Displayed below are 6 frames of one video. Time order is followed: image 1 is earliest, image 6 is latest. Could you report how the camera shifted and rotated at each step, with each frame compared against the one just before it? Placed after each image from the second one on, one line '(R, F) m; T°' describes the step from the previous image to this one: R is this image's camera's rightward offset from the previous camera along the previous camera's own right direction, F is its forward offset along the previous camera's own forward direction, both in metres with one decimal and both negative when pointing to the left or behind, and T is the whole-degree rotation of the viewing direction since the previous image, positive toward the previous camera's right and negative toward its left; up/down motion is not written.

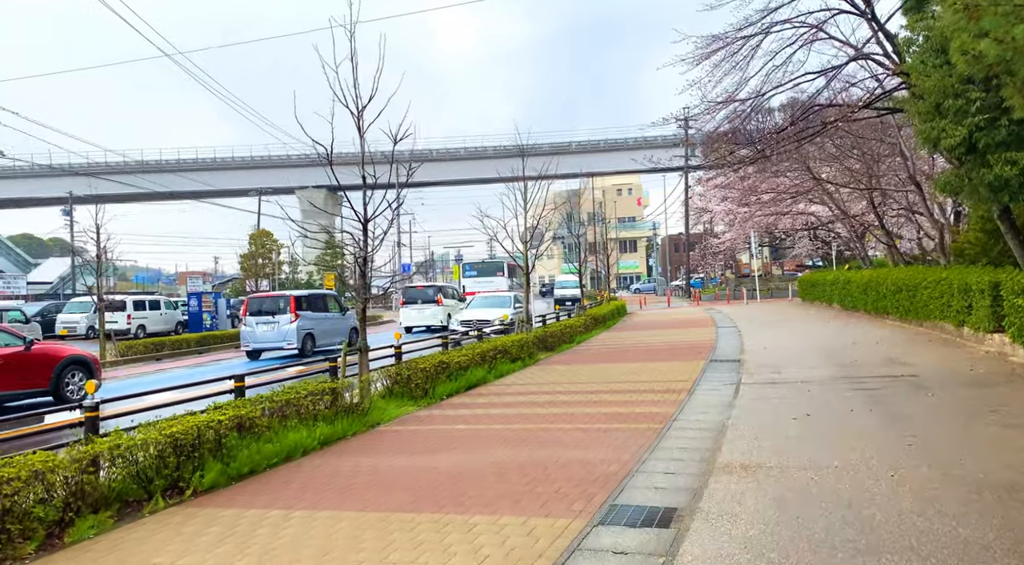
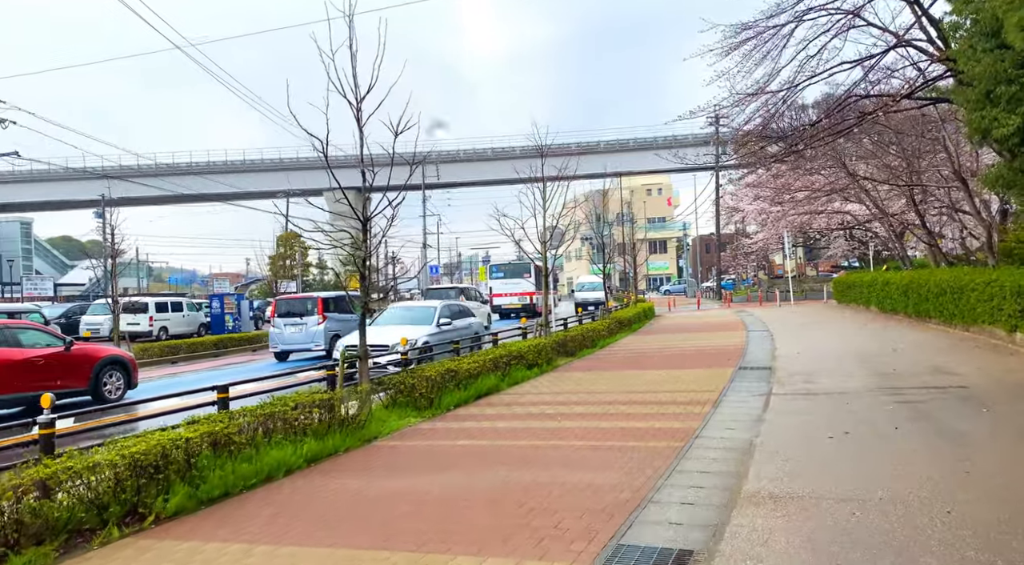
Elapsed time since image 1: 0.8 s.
(+0.2, +0.7) m; -2°
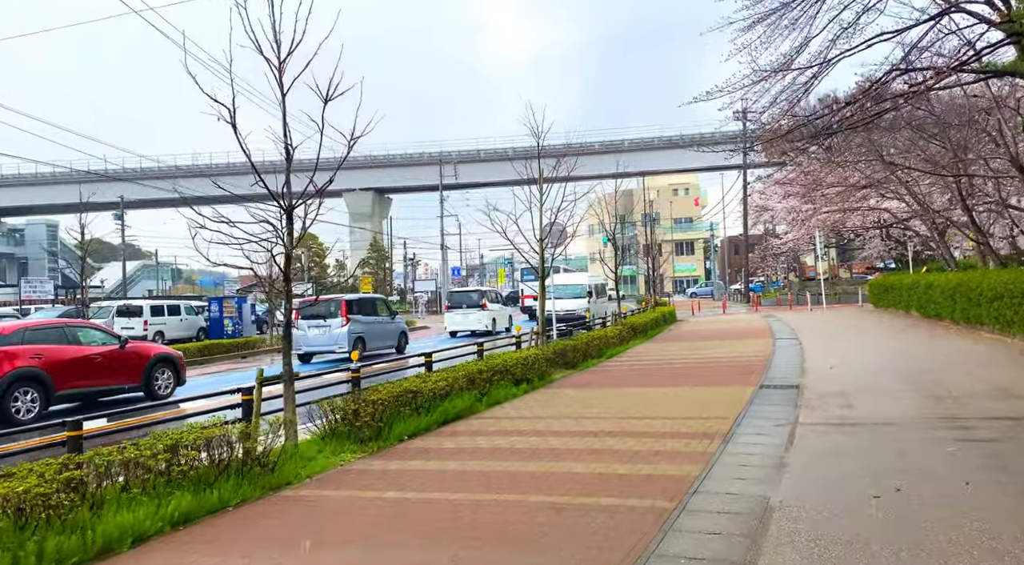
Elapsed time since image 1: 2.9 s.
(+0.6, +1.7) m; -2°
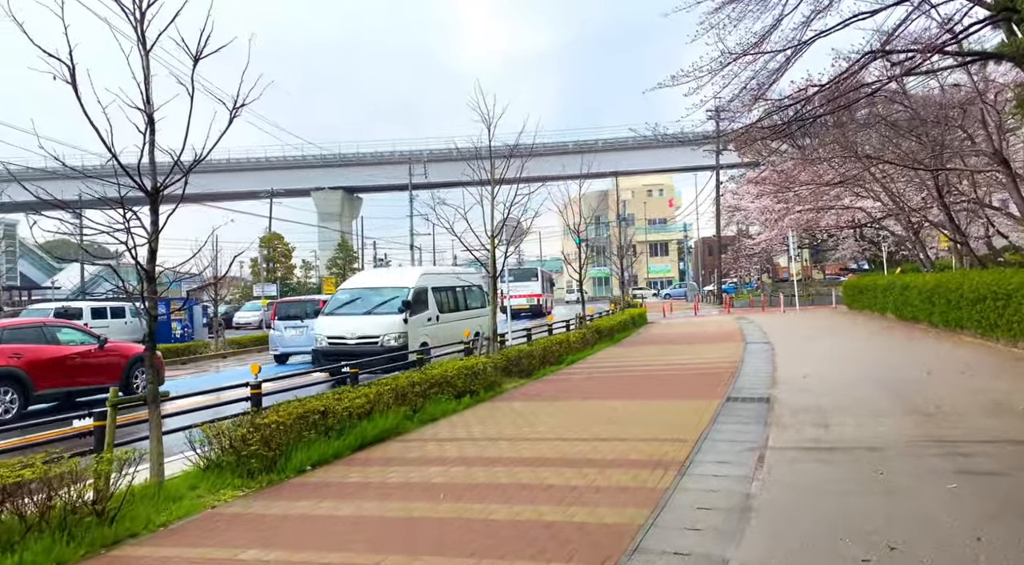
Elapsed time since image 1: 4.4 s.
(+0.4, +1.2) m; +2°
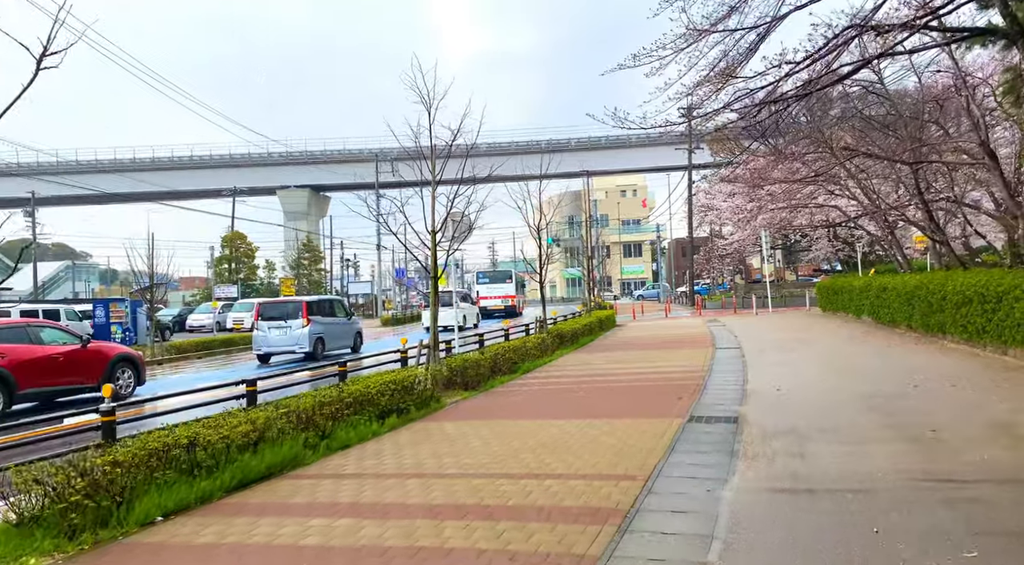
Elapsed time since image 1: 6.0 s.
(+0.5, +1.3) m; +2°
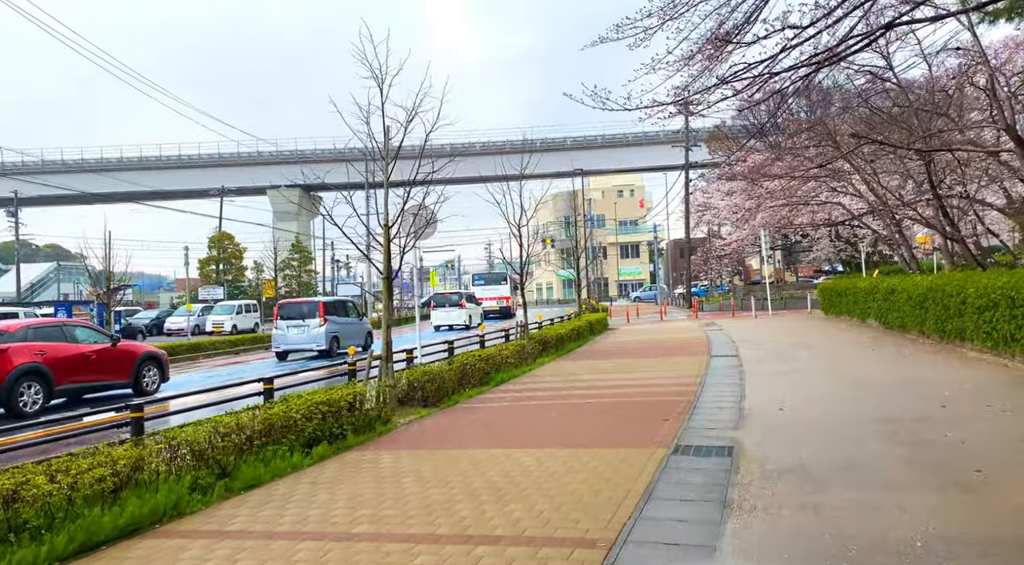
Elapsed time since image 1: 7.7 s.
(+0.4, +1.4) m; 0°
